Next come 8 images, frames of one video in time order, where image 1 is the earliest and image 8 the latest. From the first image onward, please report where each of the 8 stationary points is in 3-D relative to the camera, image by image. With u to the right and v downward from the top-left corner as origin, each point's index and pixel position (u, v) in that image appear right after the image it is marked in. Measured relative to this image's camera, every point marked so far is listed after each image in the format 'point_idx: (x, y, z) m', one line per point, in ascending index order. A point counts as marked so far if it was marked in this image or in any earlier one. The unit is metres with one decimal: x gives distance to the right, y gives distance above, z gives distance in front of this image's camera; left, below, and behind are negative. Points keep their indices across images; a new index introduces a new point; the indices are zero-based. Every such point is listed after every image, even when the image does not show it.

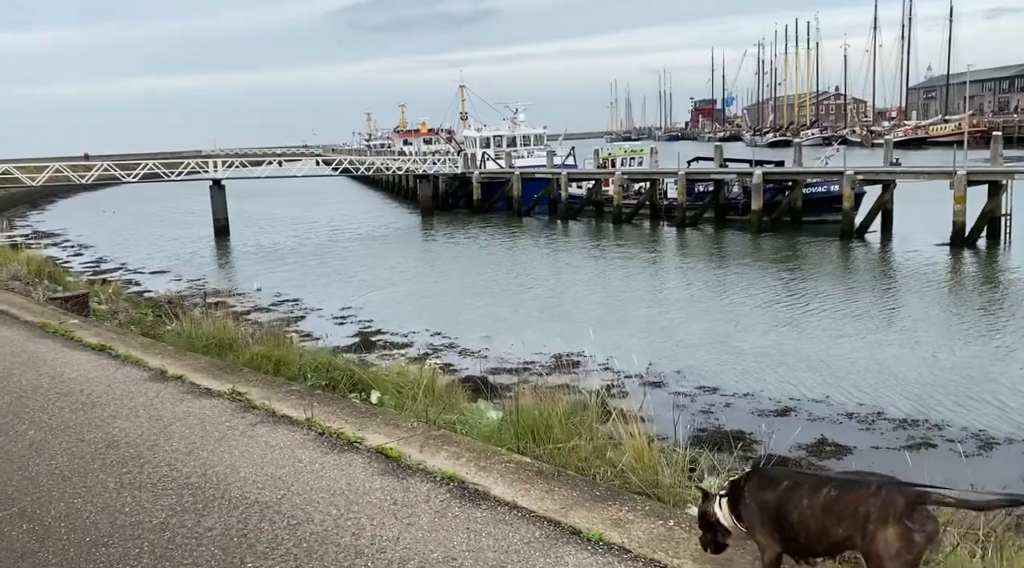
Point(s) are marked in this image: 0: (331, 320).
0: (-2.7, -0.5, +13.2) m
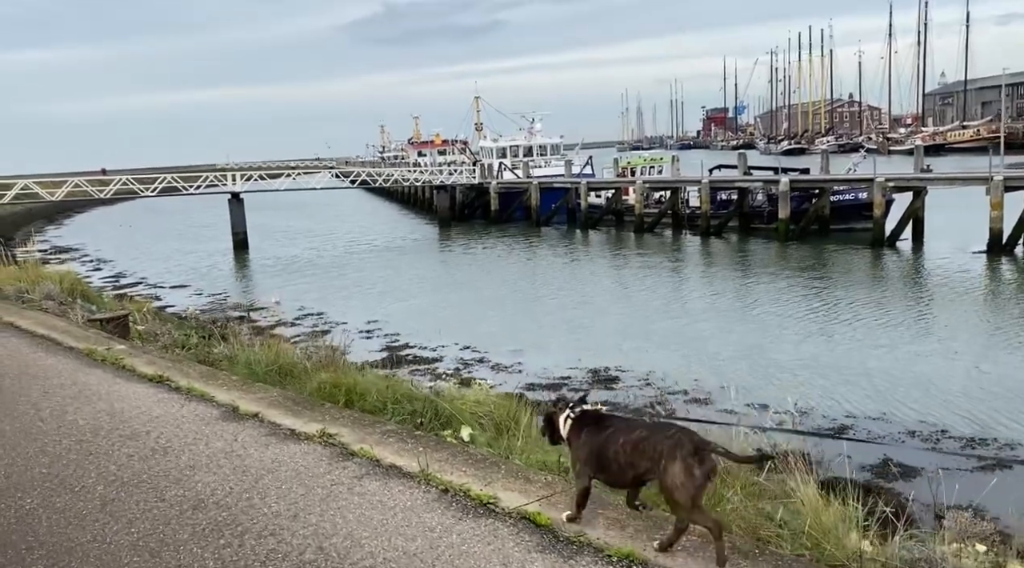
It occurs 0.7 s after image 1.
0: (-2.3, -0.7, +13.0) m
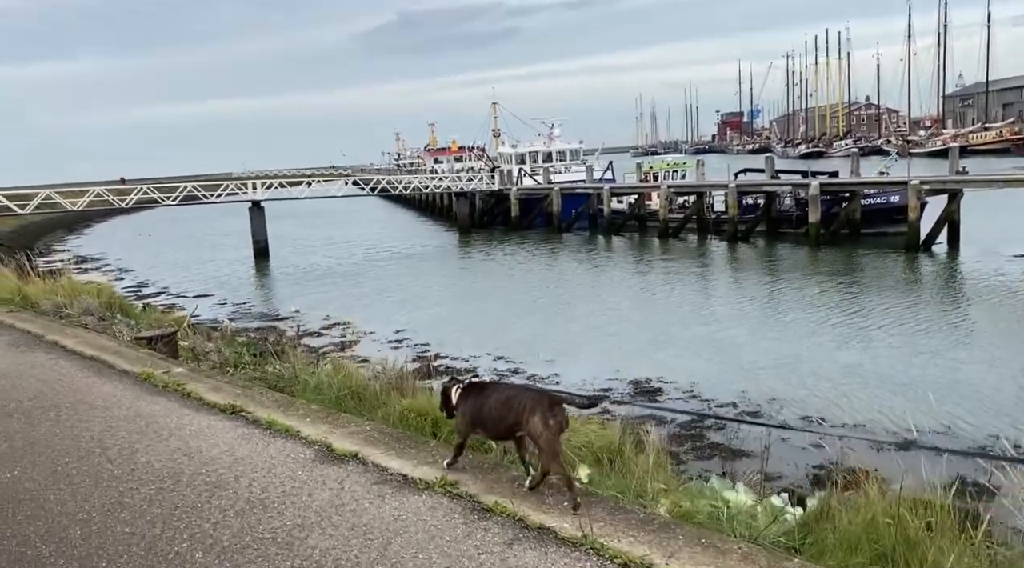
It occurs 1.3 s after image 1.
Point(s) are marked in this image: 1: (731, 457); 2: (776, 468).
0: (-1.8, -0.9, +12.7) m
1: (+1.7, -1.3, +6.7) m
2: (+1.9, -1.3, +6.3) m
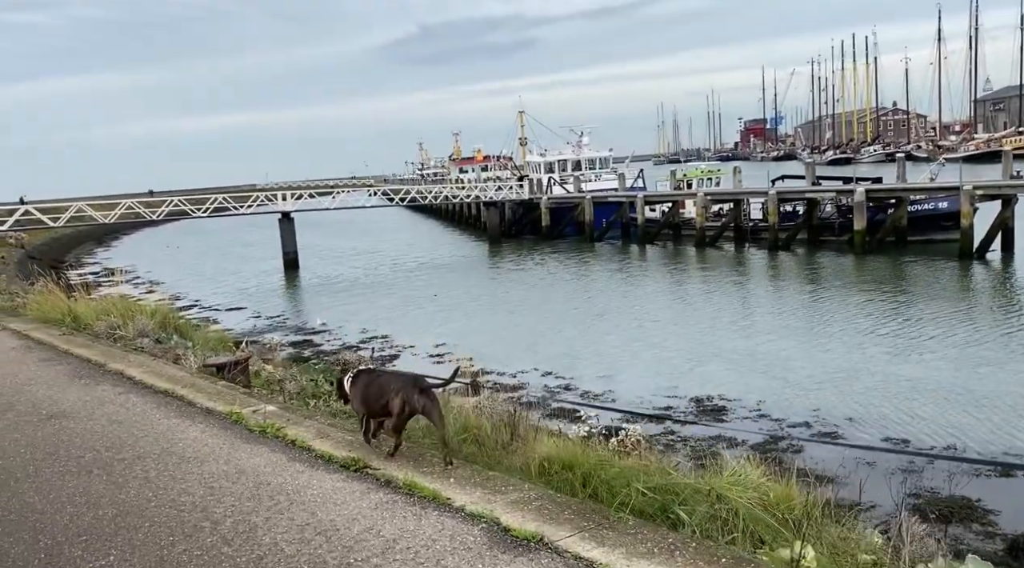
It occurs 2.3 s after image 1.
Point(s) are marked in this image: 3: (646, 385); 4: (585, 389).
0: (-1.2, -1.0, +12.4) m
1: (+2.2, -1.4, +6.3) m
2: (+2.4, -1.4, +5.9) m
3: (+1.8, -1.4, +11.9) m
4: (+0.8, -1.2, +10.0) m
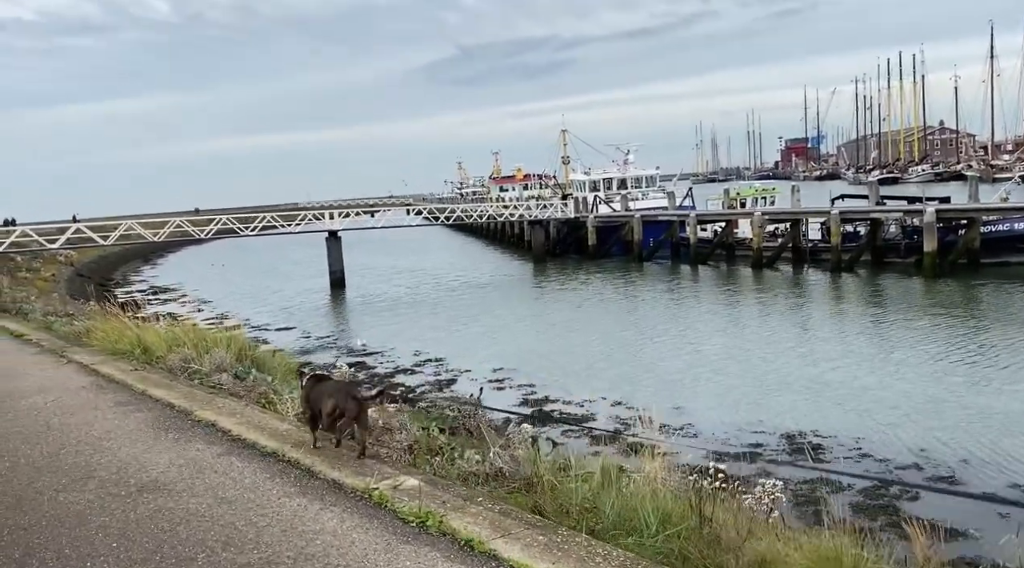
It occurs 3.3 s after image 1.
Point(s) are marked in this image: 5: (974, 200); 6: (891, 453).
0: (-0.3, -1.3, +11.8) m
1: (+2.8, -1.6, +5.6) m
2: (+3.0, -1.6, +5.2) m
3: (+2.7, -1.7, +11.3) m
4: (+1.6, -1.5, +9.4) m
5: (+10.4, +1.9, +20.0) m
6: (+3.3, -1.5, +7.7) m
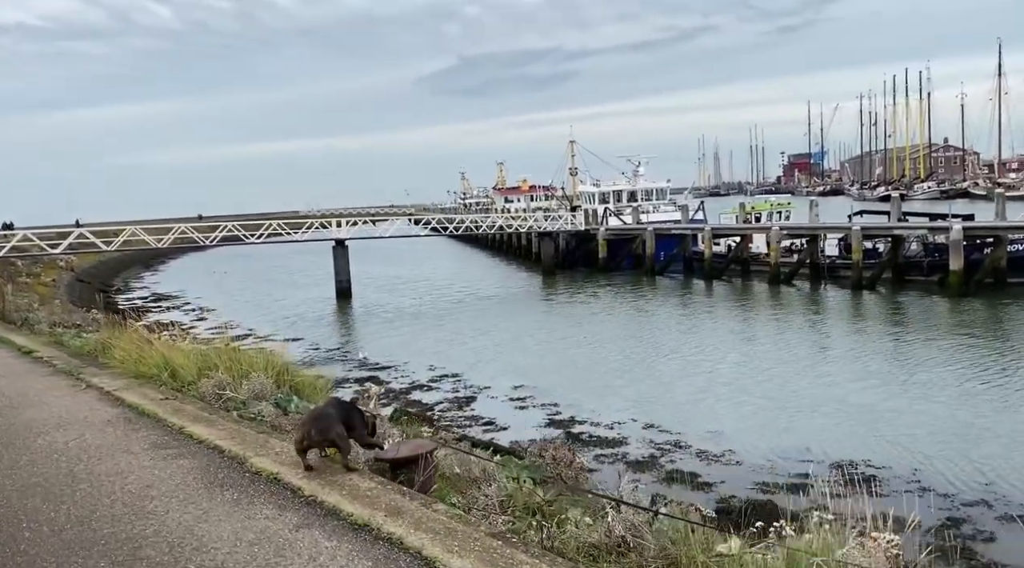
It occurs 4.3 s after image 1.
0: (0.0, -1.5, +11.3) m
1: (+3.1, -1.8, +5.1) m
2: (+3.3, -1.8, +4.7) m
3: (+2.9, -1.9, +10.8) m
4: (+1.9, -1.6, +8.9) m
5: (+10.8, +1.5, +19.5) m
6: (+3.6, -1.6, +7.2) m
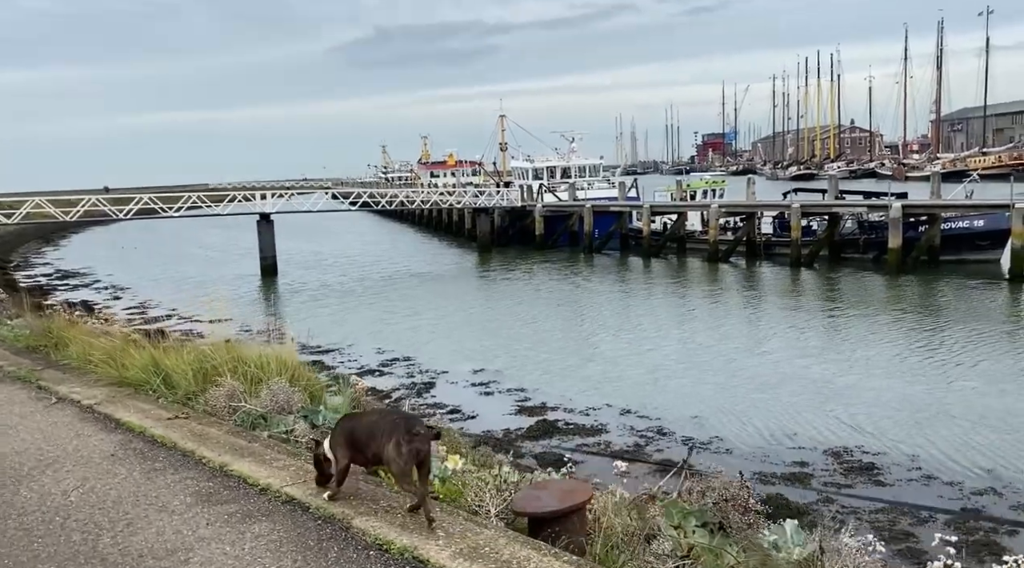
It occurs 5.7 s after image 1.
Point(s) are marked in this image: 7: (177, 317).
0: (-0.5, -1.3, +10.7) m
1: (+3.2, -1.7, +4.8) m
2: (+3.4, -1.7, +4.5) m
3: (+2.5, -1.6, +10.5) m
4: (+1.6, -1.4, +8.5) m
5: (+9.5, +2.0, +19.8) m
6: (+3.5, -1.5, +7.0) m
7: (-7.1, -0.7, +18.8) m
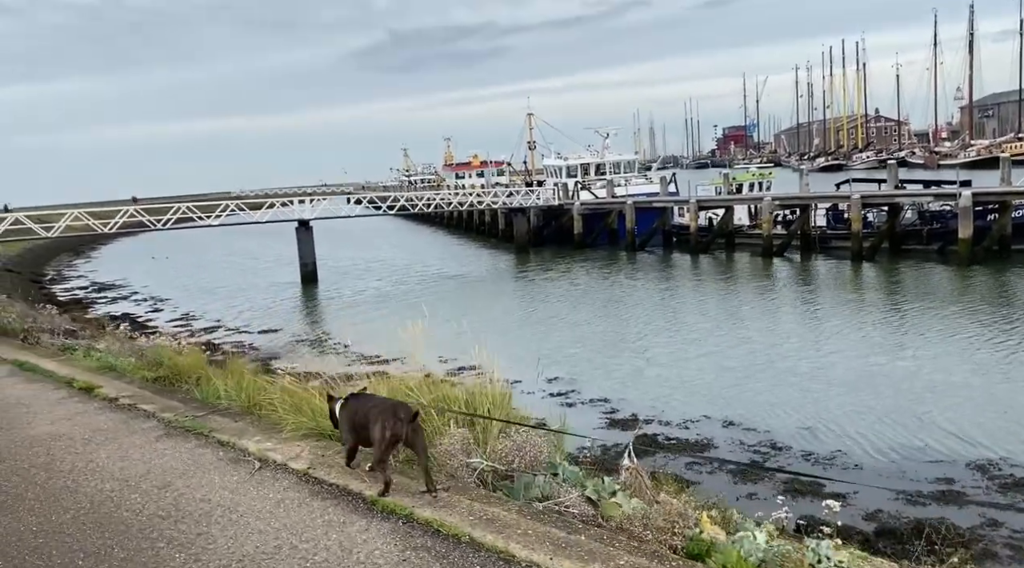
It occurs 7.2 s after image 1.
0: (+0.5, -1.3, +10.2) m
1: (+4.0, -1.6, +4.2) m
2: (+4.2, -1.6, +3.8) m
3: (+3.4, -1.6, +9.8) m
4: (+2.5, -1.4, +7.9) m
5: (+10.5, +2.2, +19.0) m
6: (+4.4, -1.4, +6.3) m
7: (-6.0, -0.9, +18.4) m
